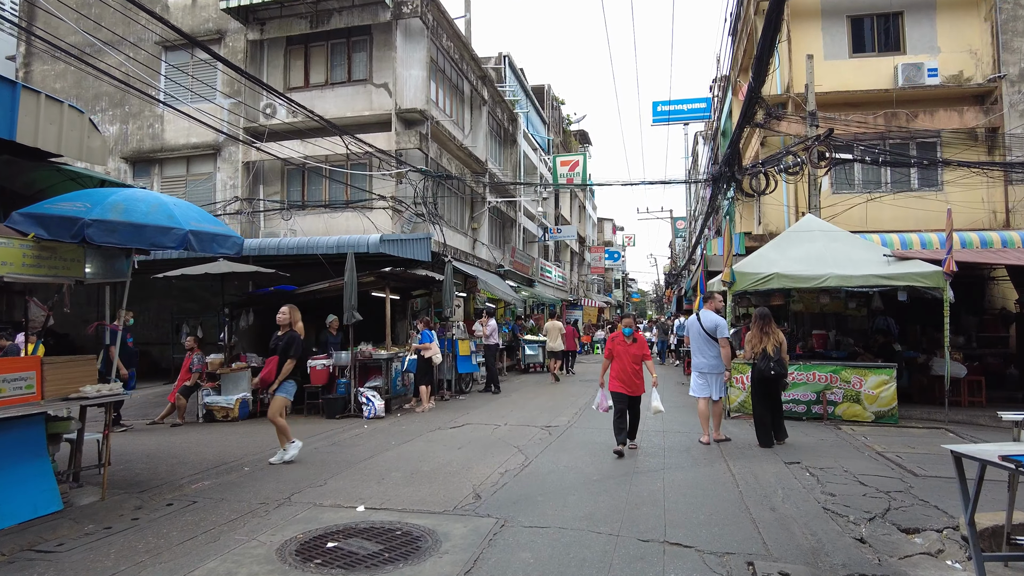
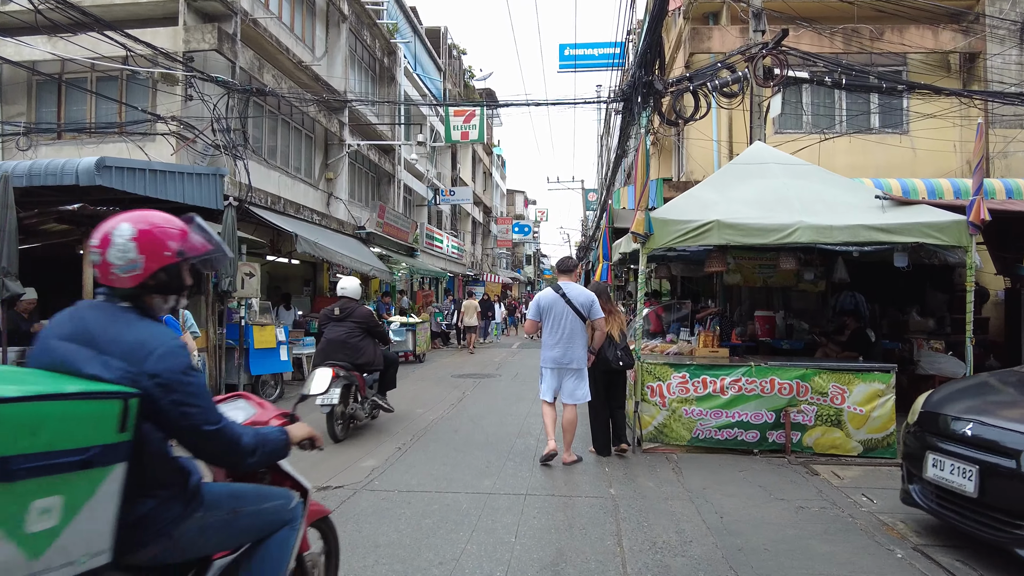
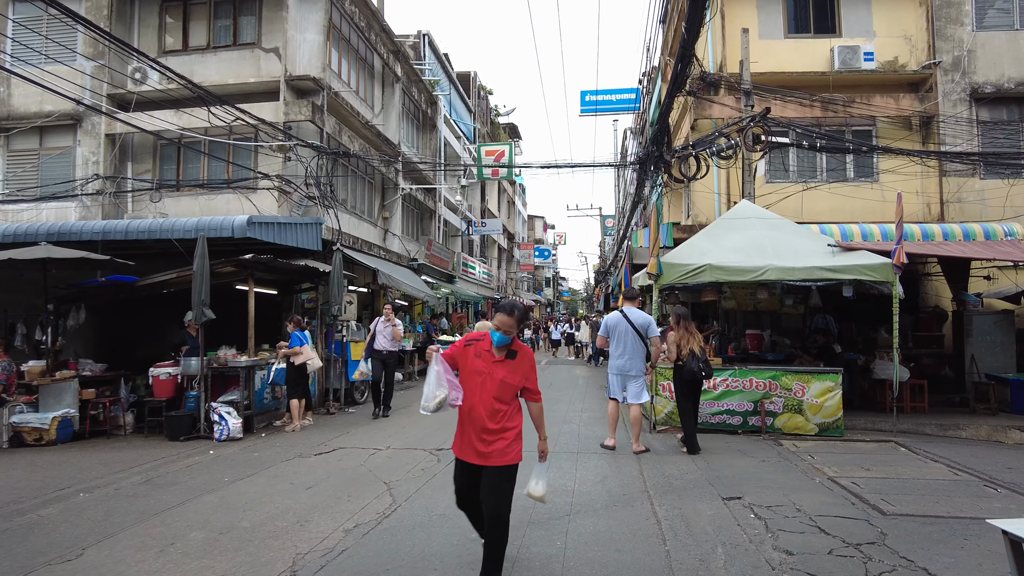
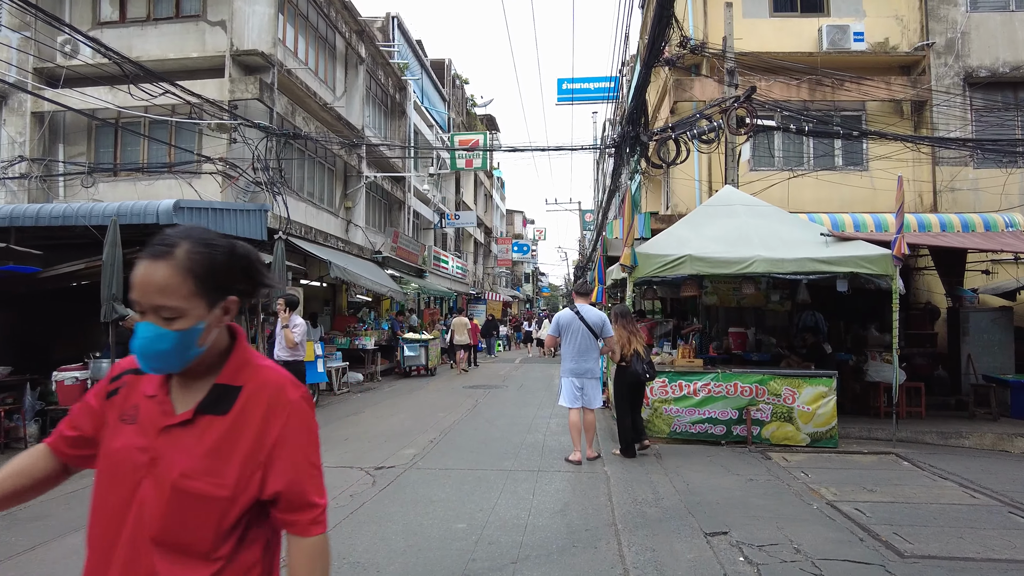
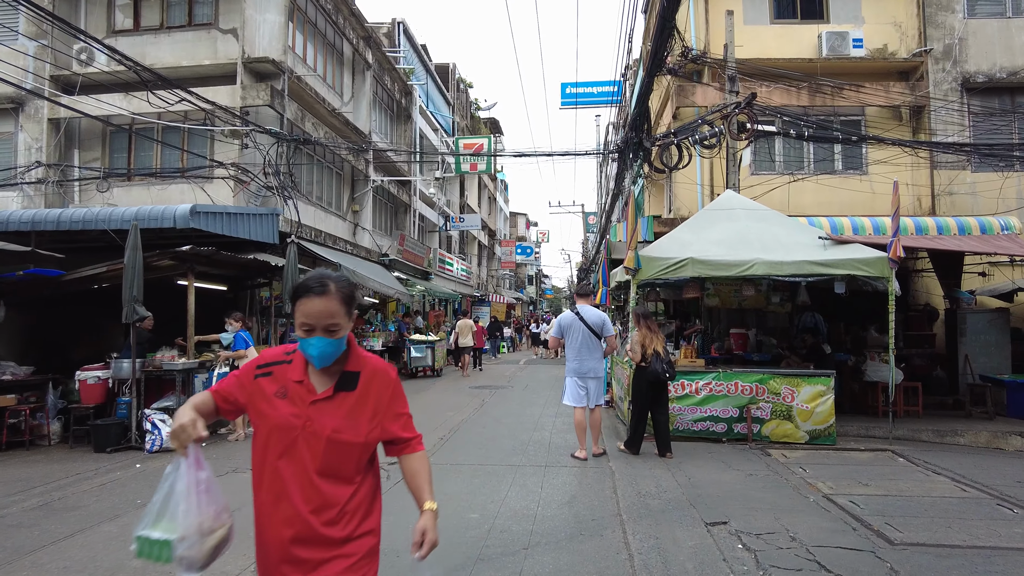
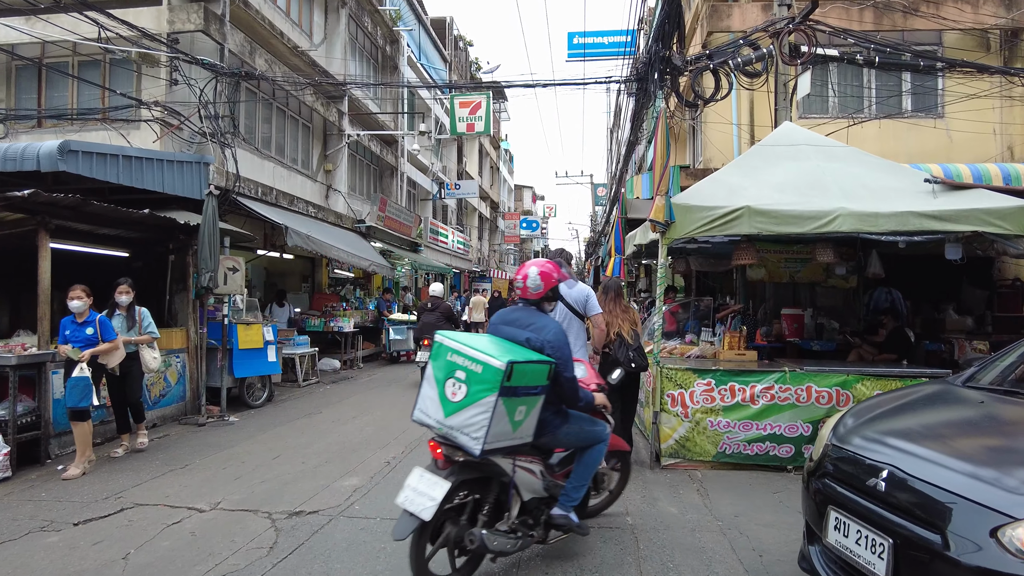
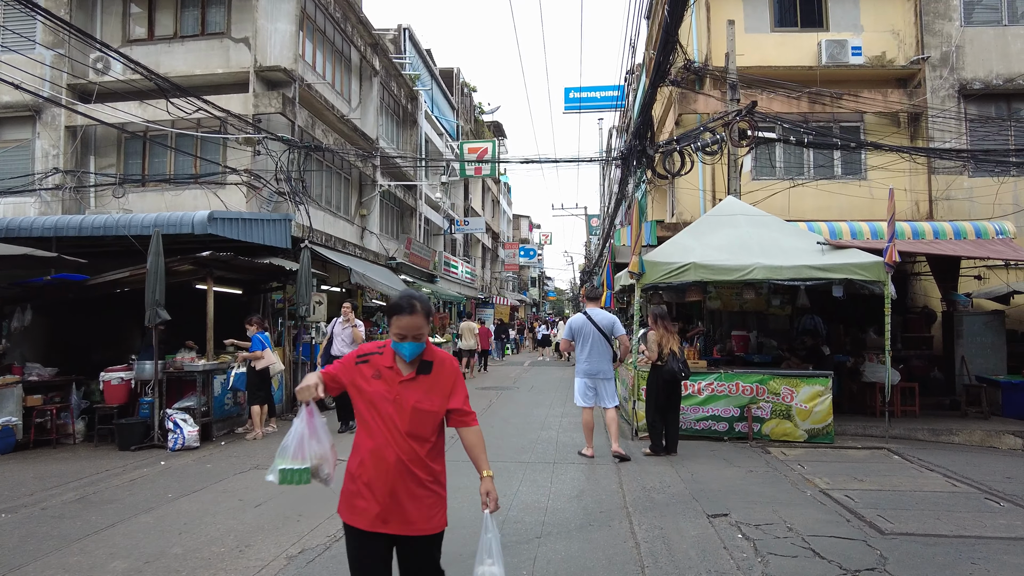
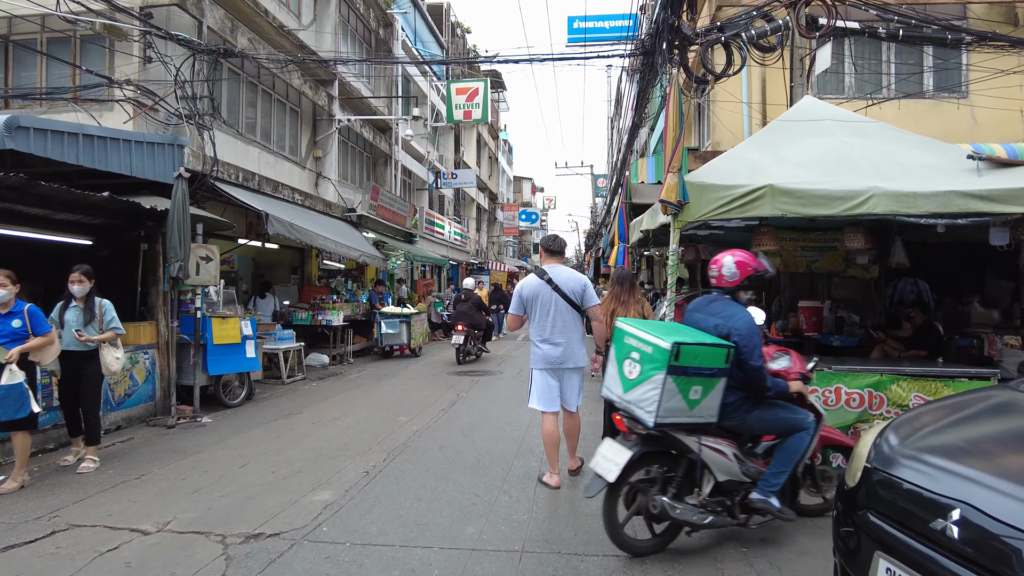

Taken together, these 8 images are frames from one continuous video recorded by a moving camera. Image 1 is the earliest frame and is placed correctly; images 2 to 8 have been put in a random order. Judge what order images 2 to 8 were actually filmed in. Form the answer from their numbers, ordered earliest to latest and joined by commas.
3, 7, 5, 4, 2, 6, 8
